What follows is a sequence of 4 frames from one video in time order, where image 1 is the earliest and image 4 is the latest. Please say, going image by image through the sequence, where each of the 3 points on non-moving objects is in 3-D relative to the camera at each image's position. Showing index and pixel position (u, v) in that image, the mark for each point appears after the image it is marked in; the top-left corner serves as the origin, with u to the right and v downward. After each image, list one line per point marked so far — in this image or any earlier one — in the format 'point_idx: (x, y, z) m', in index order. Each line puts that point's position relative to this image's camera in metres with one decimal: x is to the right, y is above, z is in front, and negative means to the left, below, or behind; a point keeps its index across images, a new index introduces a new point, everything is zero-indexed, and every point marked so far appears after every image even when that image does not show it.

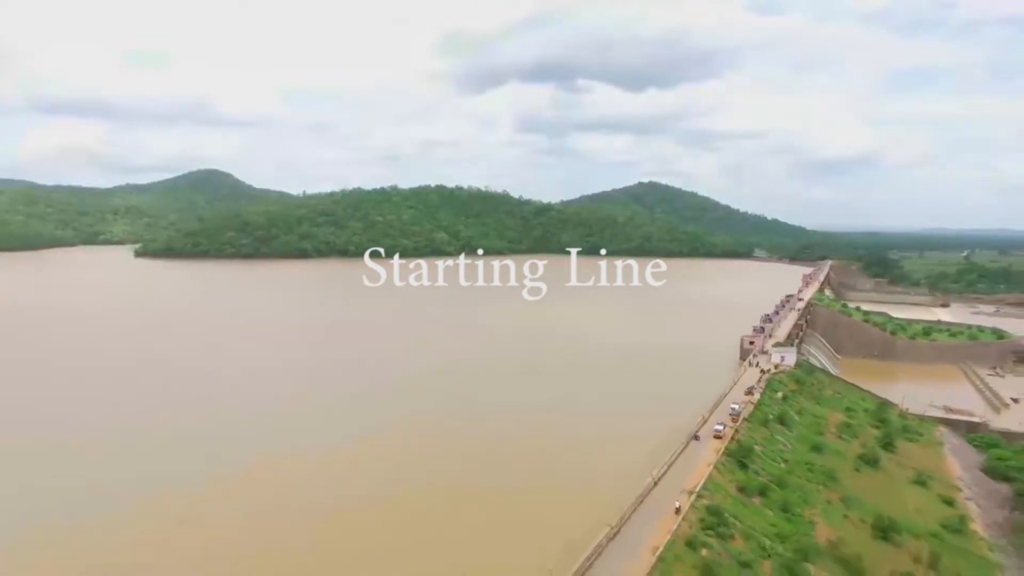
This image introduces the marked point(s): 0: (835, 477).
0: (+7.2, -4.1, +16.3) m
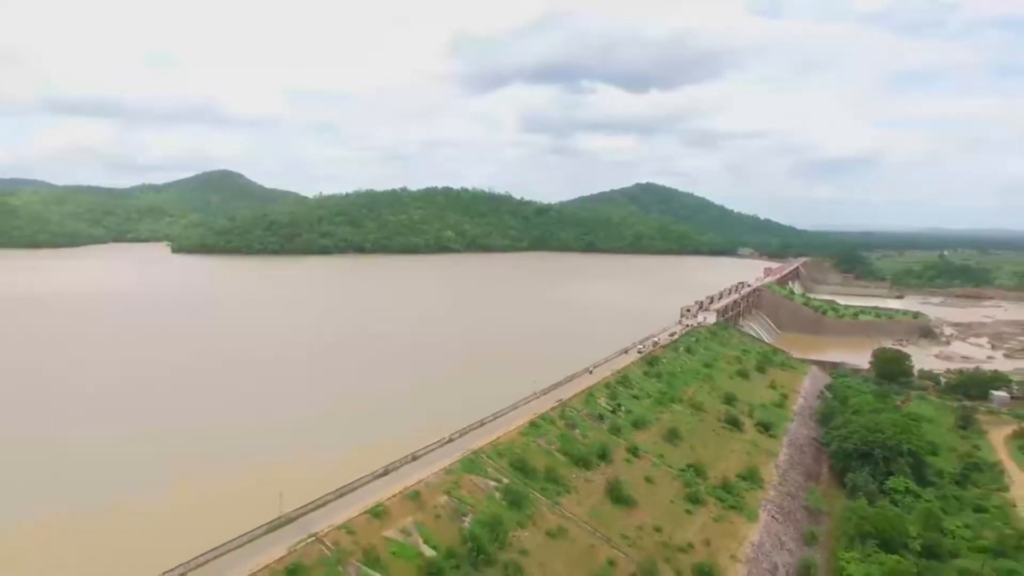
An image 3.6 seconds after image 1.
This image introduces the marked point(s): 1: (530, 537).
0: (+7.4, -3.3, +27.2) m
1: (+0.3, -4.2, +12.6) m
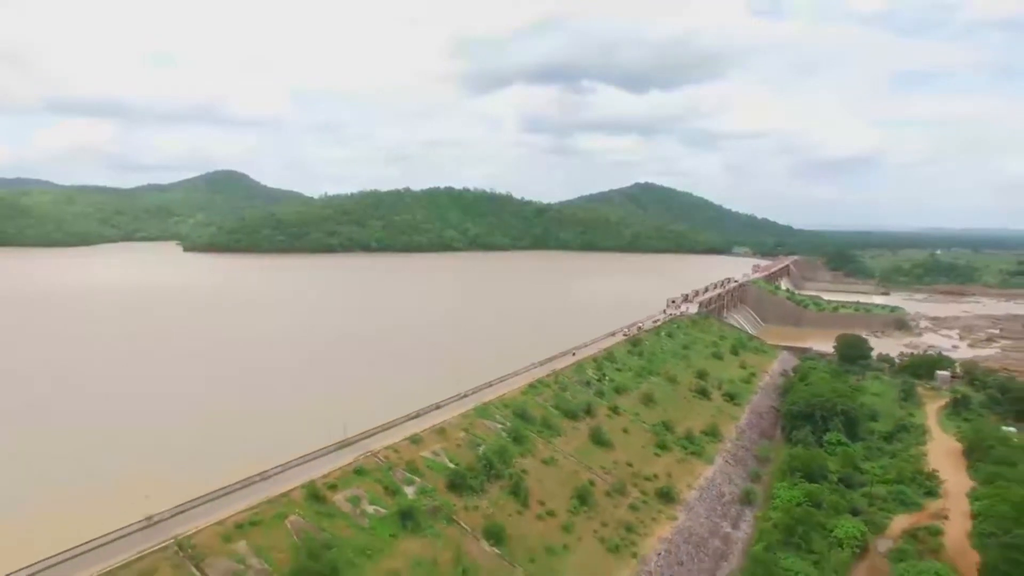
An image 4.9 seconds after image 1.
0: (+7.5, -2.9, +31.1) m
1: (+0.4, -3.9, +16.5) m
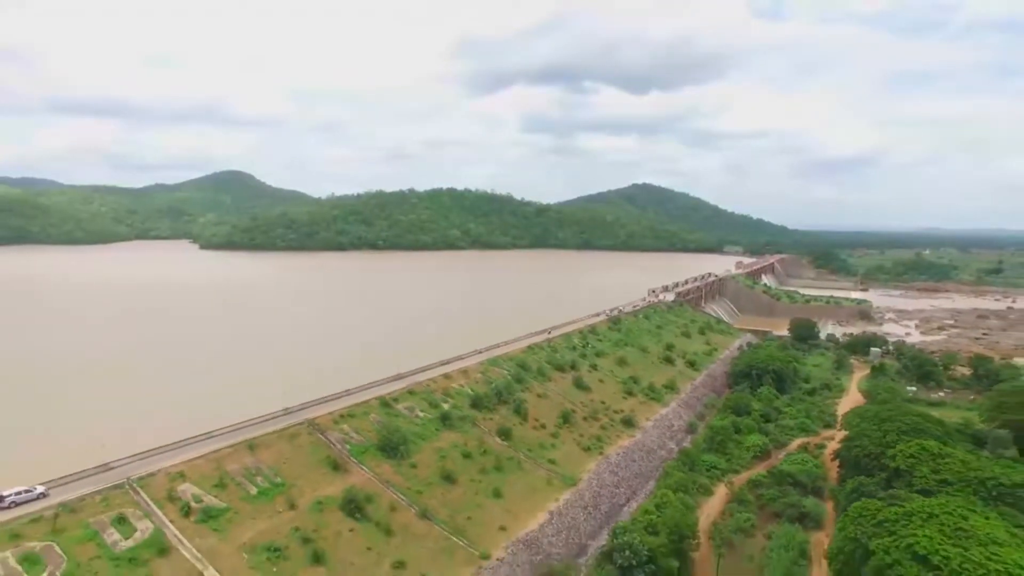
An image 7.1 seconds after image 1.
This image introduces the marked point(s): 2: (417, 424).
0: (+7.6, -2.3, +37.4) m
1: (+0.5, -3.3, +22.8) m
2: (-2.4, -3.4, +18.5) m
